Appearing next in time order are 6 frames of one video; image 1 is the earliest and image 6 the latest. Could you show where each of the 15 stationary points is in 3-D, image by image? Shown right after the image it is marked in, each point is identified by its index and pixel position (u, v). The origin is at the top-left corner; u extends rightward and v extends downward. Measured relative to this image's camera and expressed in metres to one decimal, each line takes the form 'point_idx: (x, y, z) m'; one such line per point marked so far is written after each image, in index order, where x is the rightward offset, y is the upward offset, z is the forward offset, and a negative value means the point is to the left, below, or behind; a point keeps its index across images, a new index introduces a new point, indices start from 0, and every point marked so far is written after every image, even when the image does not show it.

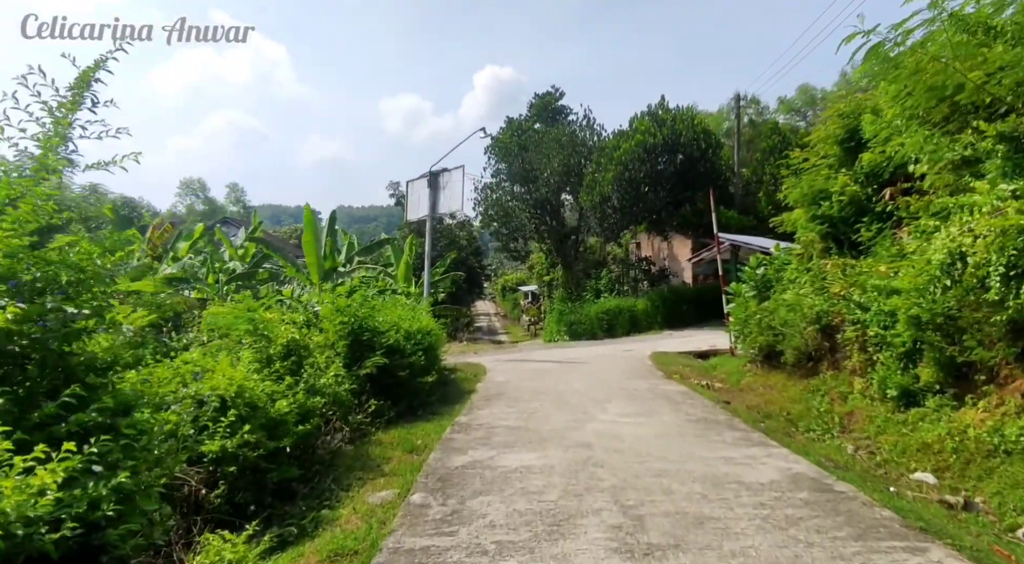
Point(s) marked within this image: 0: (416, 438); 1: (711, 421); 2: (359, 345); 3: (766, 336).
0: (-0.8, -1.3, +5.7) m
1: (+1.7, -1.2, +6.0) m
2: (-1.4, -0.6, +6.6) m
3: (+3.3, -0.7, +9.3) m
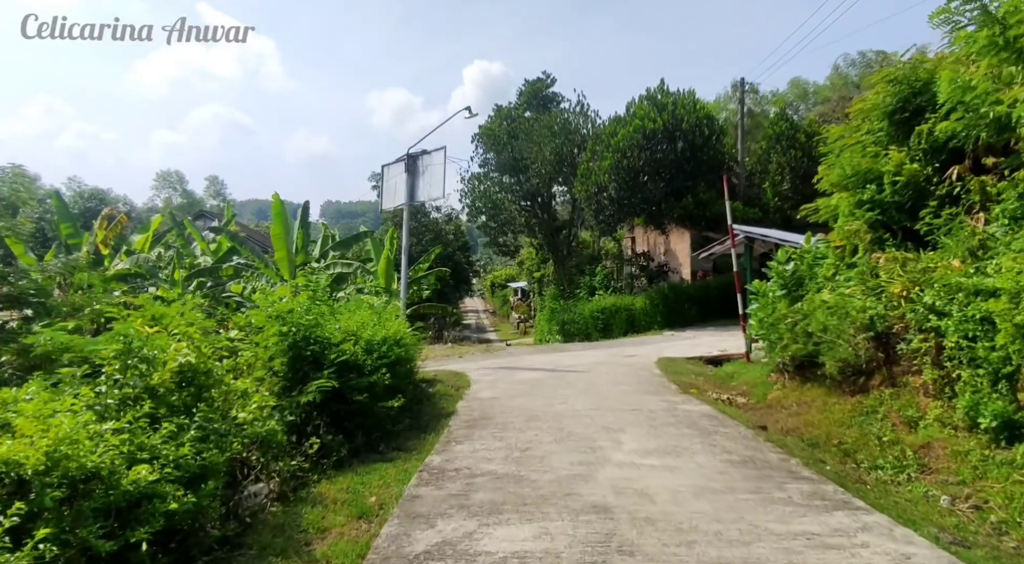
0: (-0.9, -1.3, +4.2) m
1: (+1.6, -1.2, +4.5) m
2: (-1.5, -0.6, +5.1) m
3: (+3.2, -0.7, +7.8) m
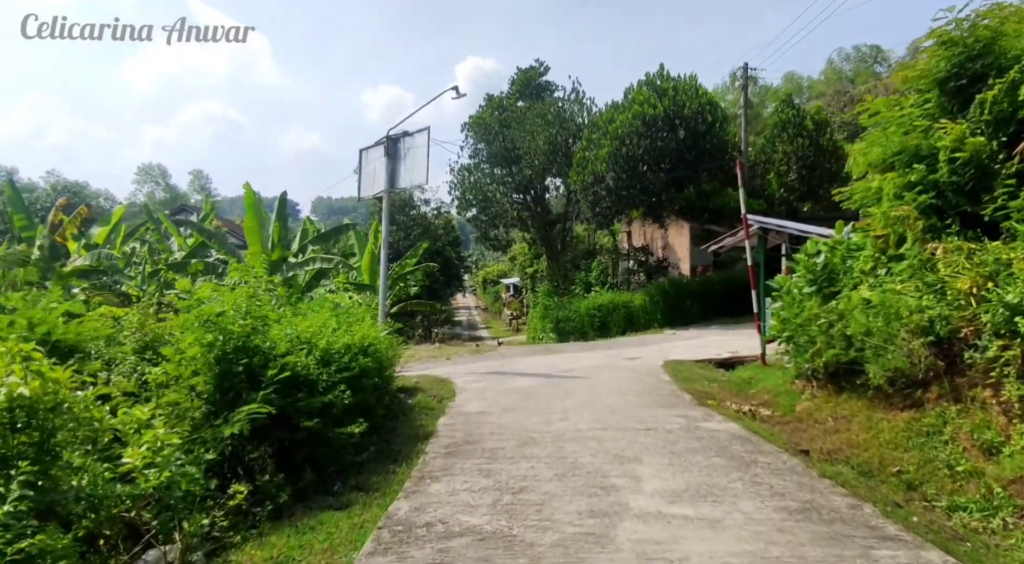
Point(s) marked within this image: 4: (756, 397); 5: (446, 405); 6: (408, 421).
0: (-0.9, -1.2, +3.1) m
1: (+1.6, -1.2, +3.5) m
2: (-1.6, -0.6, +4.0) m
3: (+3.1, -0.6, +6.8) m
4: (+2.8, -1.3, +8.2) m
5: (-0.7, -1.3, +7.3) m
6: (-0.9, -1.2, +6.2) m
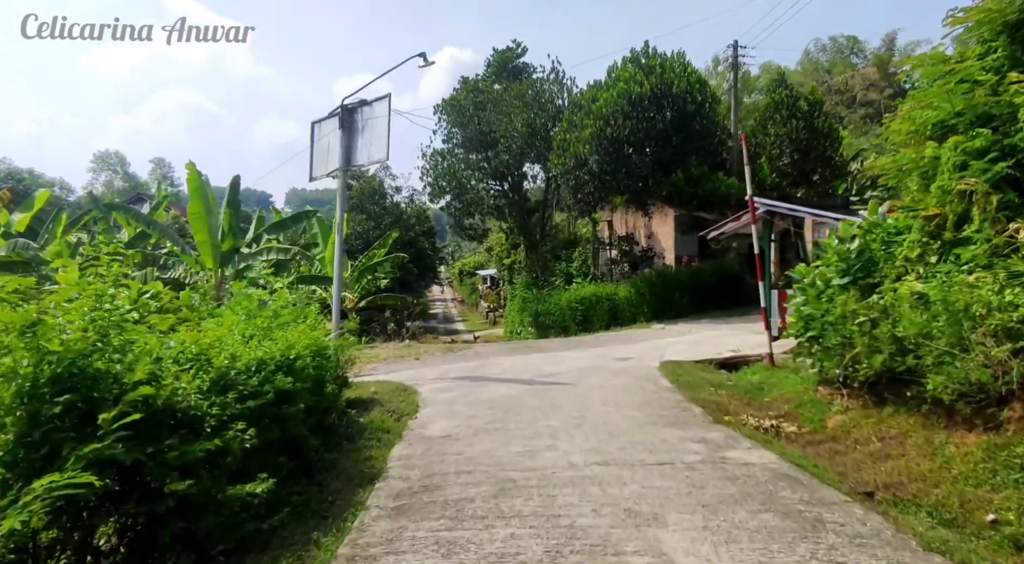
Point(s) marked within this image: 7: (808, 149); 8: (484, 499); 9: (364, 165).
0: (-1.0, -1.2, +1.8) m
1: (+1.5, -1.1, +2.2) m
2: (-1.7, -0.5, +2.6) m
3: (+2.9, -0.6, +5.6) m
4: (+2.6, -1.2, +7.0) m
5: (-0.9, -1.2, +6.0) m
6: (-1.1, -1.2, +4.8) m
7: (+7.7, +3.5, +18.3) m
8: (-0.1, -1.1, +3.7) m
9: (-1.8, +1.5, +8.8) m
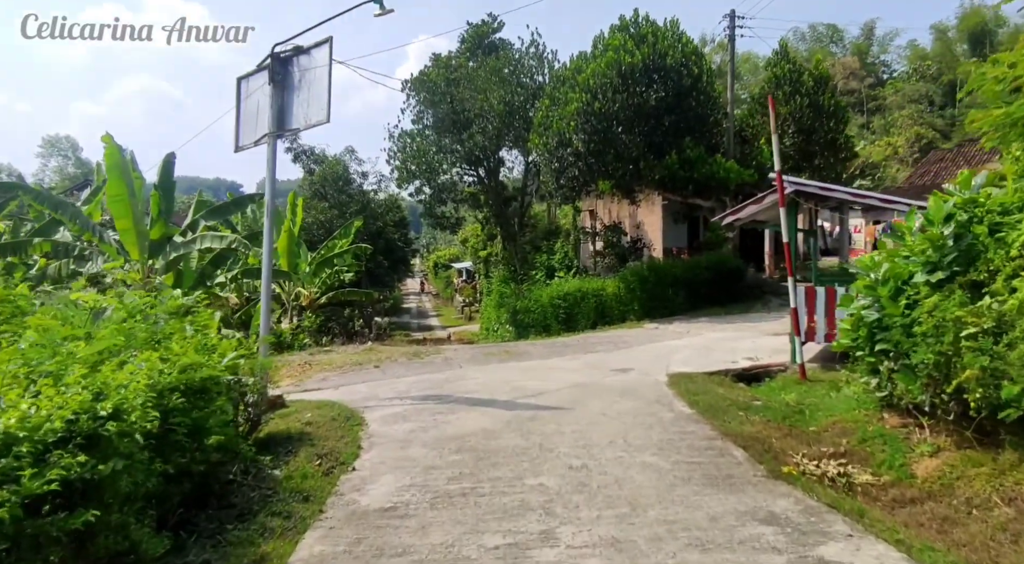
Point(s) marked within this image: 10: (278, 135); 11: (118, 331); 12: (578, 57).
0: (-1.0, -1.2, 0.0) m
1: (+1.4, -1.1, +0.5) m
2: (-1.7, -0.6, +0.9) m
3: (+2.8, -0.6, +3.9) m
4: (+2.4, -1.2, +5.3) m
5: (-1.1, -1.2, +4.2) m
6: (-1.2, -1.2, +3.1) m
7: (+7.1, +3.6, +16.8) m
8: (-0.2, -1.1, +2.0) m
9: (-2.1, +1.5, +7.0) m
10: (-2.4, +1.5, +7.2) m
11: (-1.8, -0.3, +3.2) m
12: (+1.5, +5.1, +16.1) m
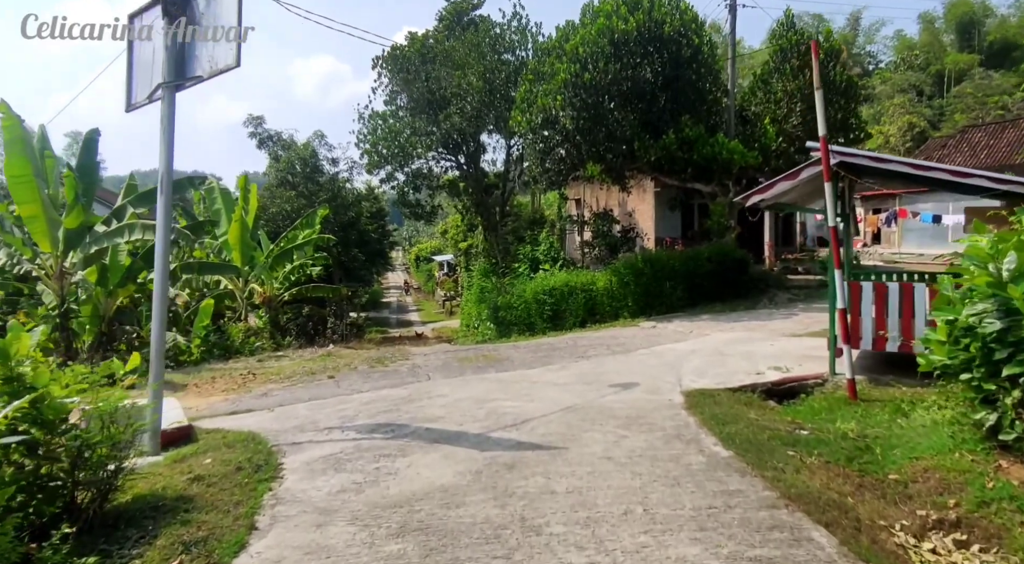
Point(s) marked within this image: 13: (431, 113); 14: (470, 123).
0: (-1.0, -1.3, -1.6) m
1: (+1.4, -1.2, -1.1) m
2: (-1.8, -0.6, -0.8) m
3: (+2.6, -0.5, +2.4) m
4: (+2.2, -1.2, +3.8) m
5: (-1.2, -1.2, +2.6) m
6: (-1.3, -1.2, +1.4) m
7: (+6.7, +3.8, +15.3) m
8: (-0.3, -1.2, +0.3) m
9: (-2.3, +1.5, +5.3) m
10: (-2.6, +1.5, +5.5) m
11: (-1.9, -0.3, +1.6) m
12: (+1.1, +5.2, +14.5) m
13: (-2.2, +4.5, +18.8) m
14: (-1.1, +4.3, +18.7) m
